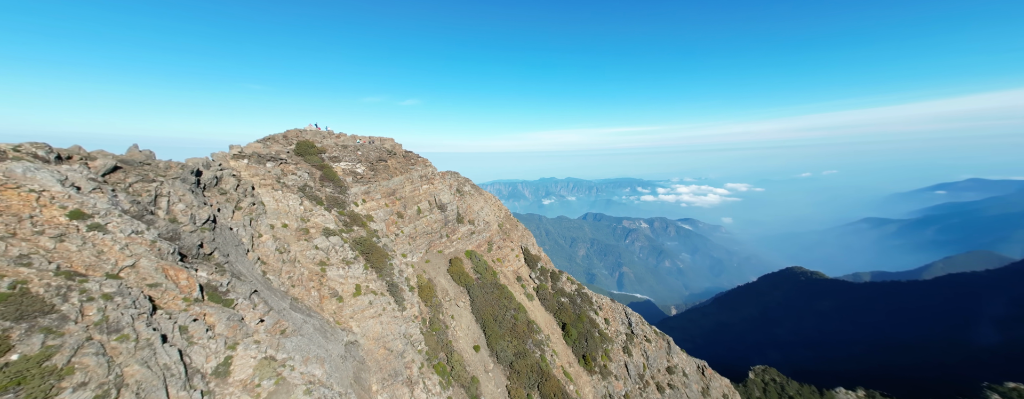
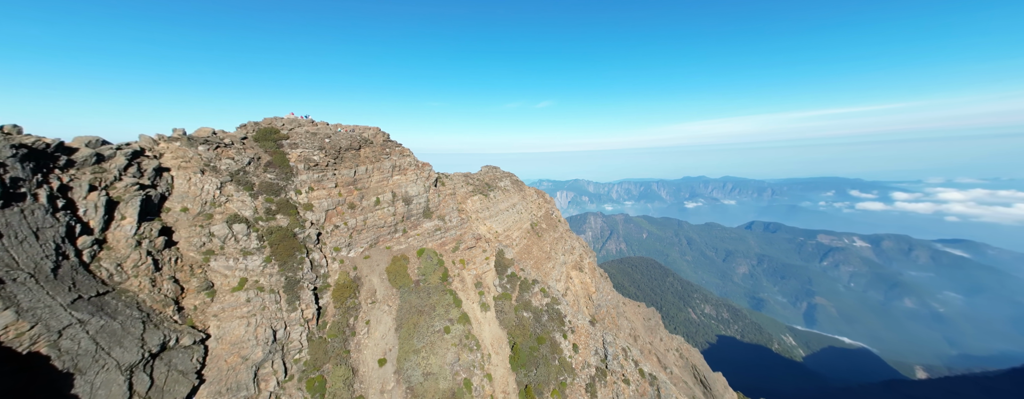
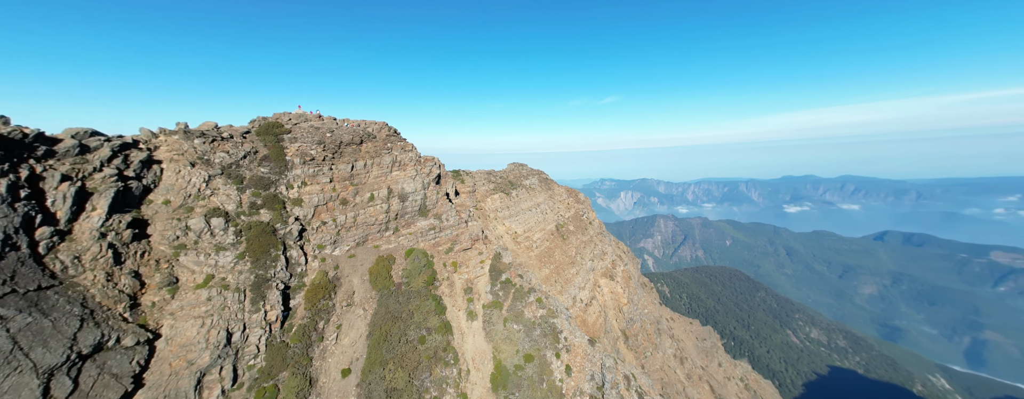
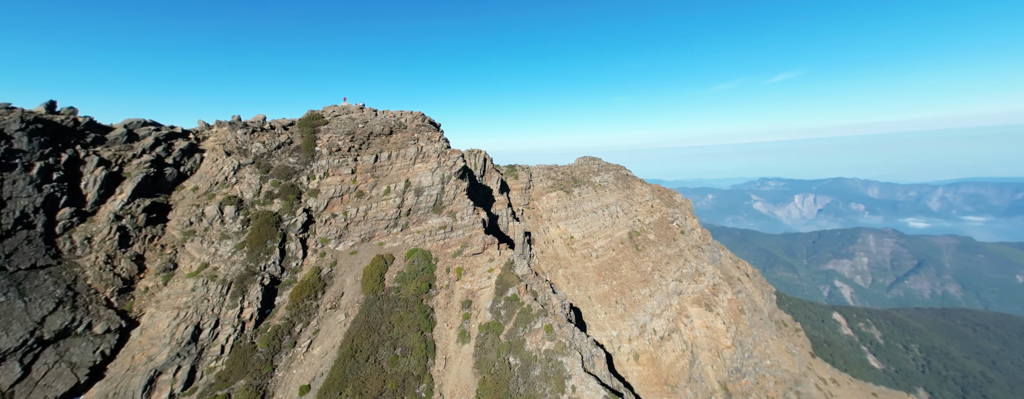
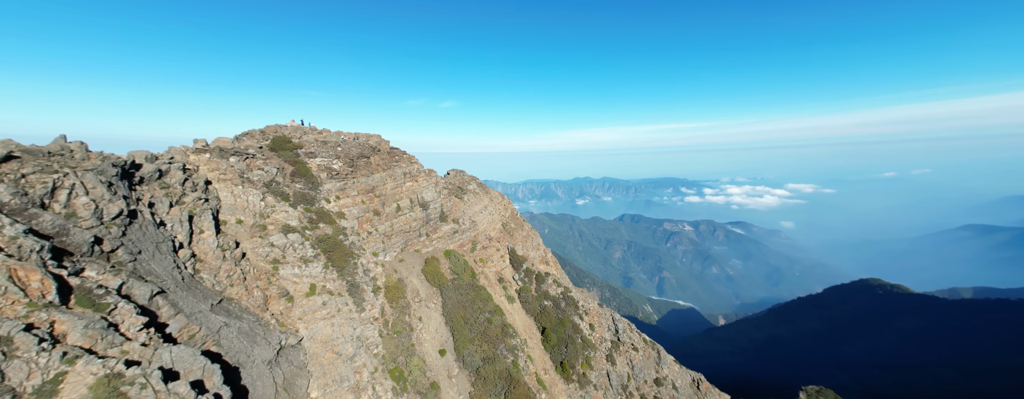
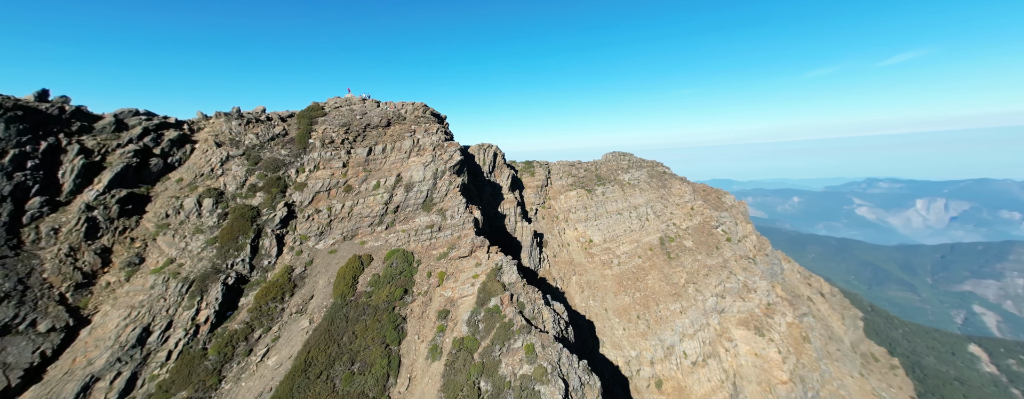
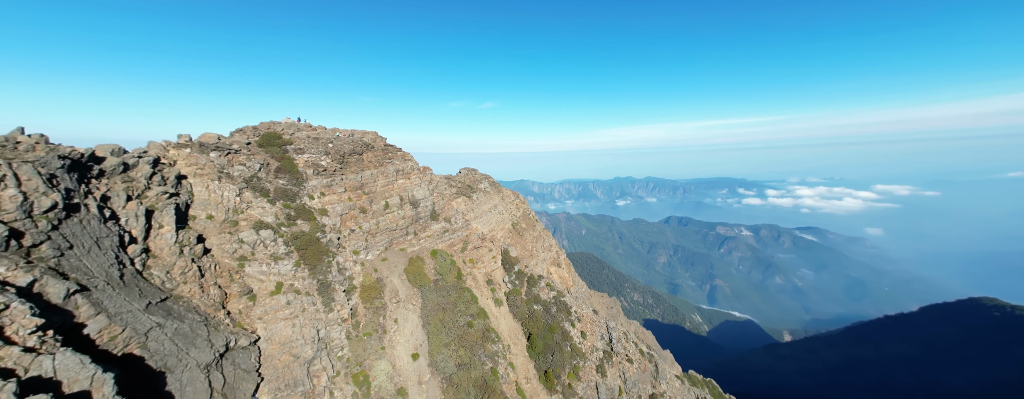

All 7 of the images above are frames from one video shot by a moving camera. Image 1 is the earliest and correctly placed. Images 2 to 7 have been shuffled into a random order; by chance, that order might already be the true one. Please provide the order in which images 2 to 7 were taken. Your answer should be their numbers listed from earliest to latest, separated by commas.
5, 7, 2, 3, 4, 6
